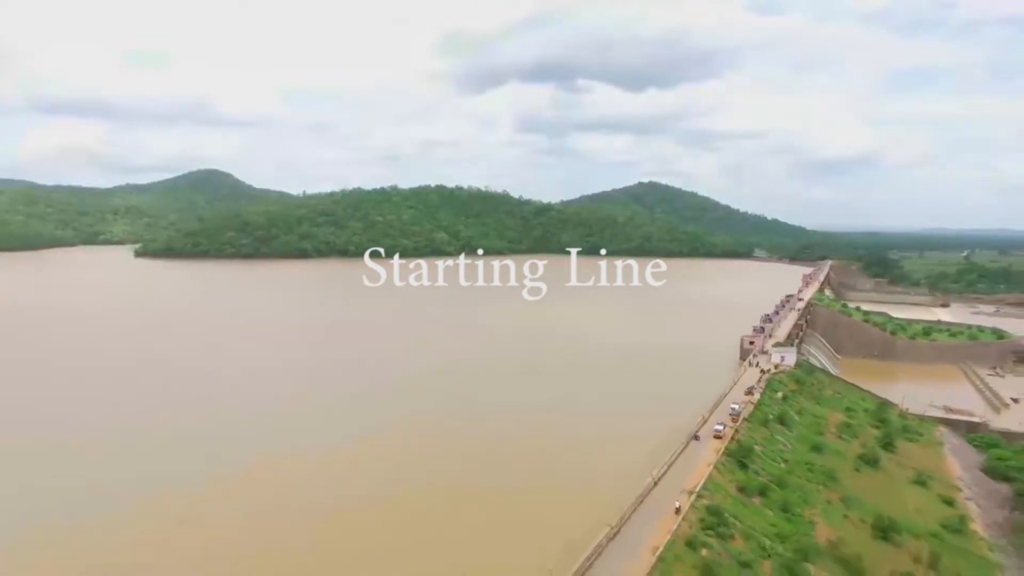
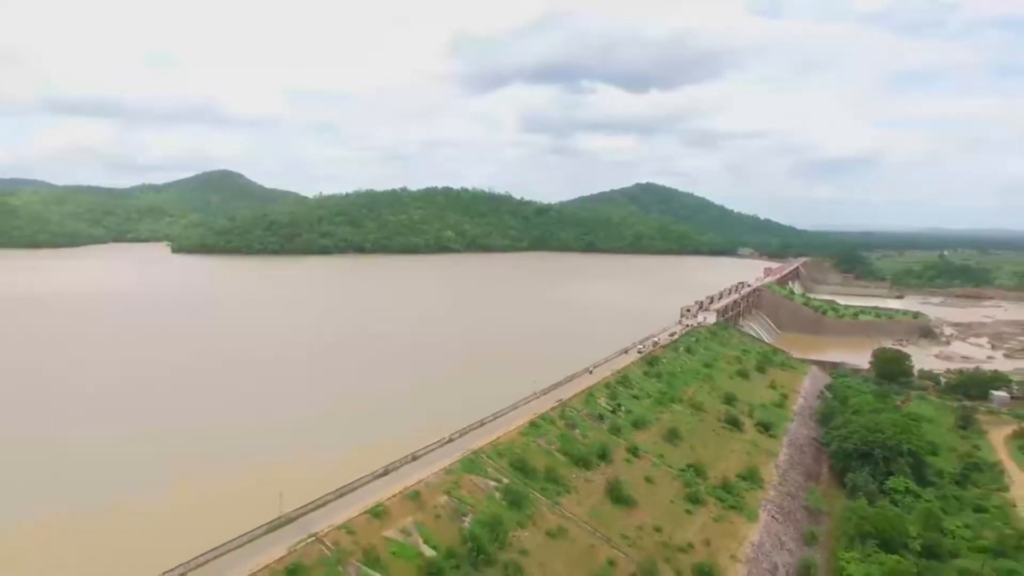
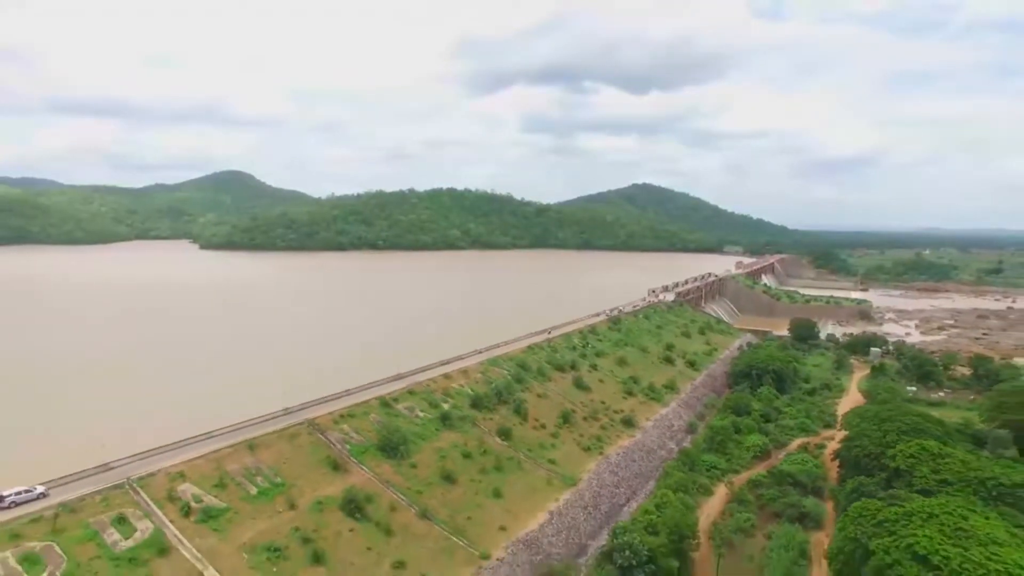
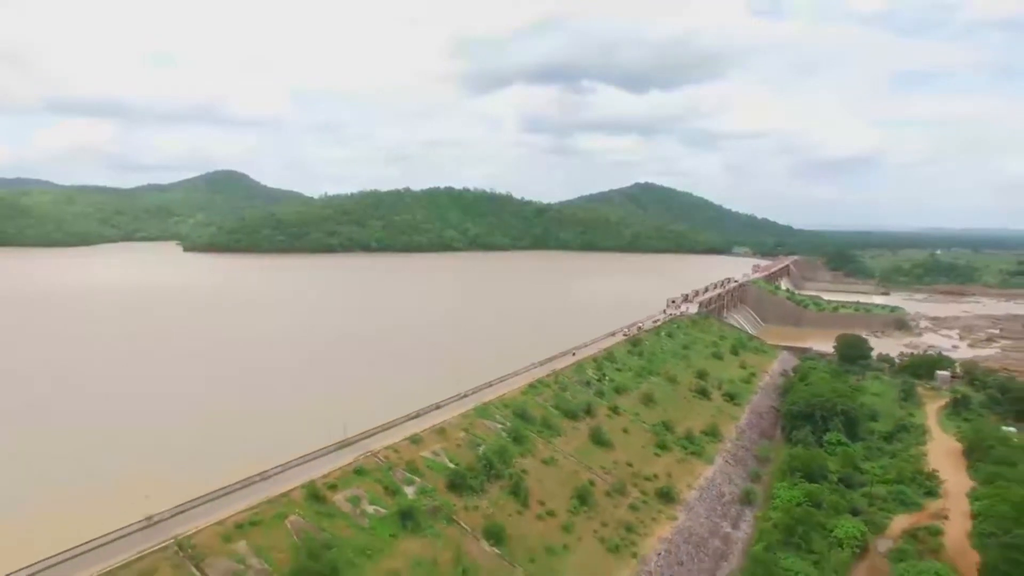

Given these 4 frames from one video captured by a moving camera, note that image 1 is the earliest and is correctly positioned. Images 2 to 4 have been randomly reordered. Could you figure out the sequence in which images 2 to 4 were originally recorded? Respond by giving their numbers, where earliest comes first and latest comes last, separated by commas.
2, 4, 3
